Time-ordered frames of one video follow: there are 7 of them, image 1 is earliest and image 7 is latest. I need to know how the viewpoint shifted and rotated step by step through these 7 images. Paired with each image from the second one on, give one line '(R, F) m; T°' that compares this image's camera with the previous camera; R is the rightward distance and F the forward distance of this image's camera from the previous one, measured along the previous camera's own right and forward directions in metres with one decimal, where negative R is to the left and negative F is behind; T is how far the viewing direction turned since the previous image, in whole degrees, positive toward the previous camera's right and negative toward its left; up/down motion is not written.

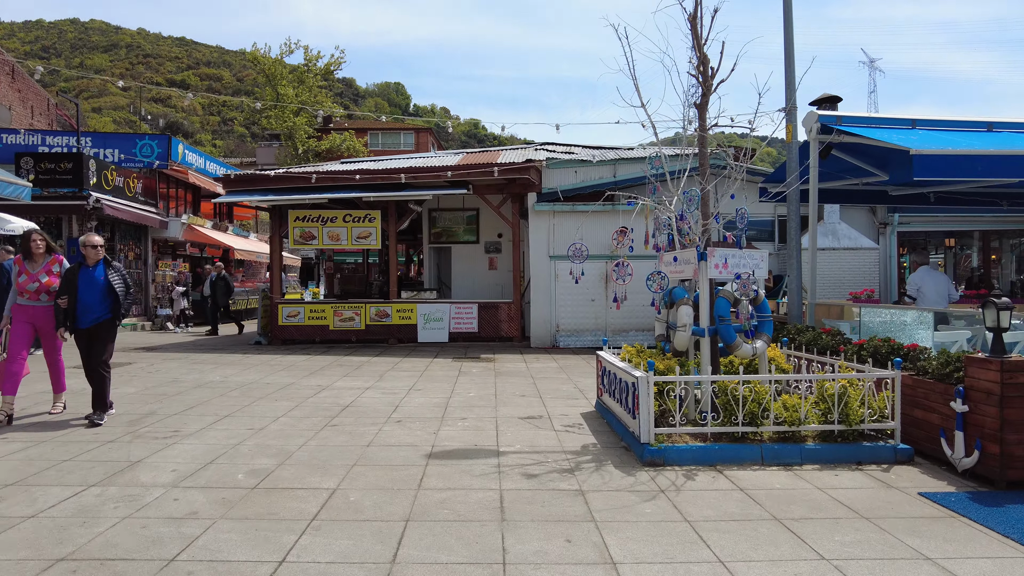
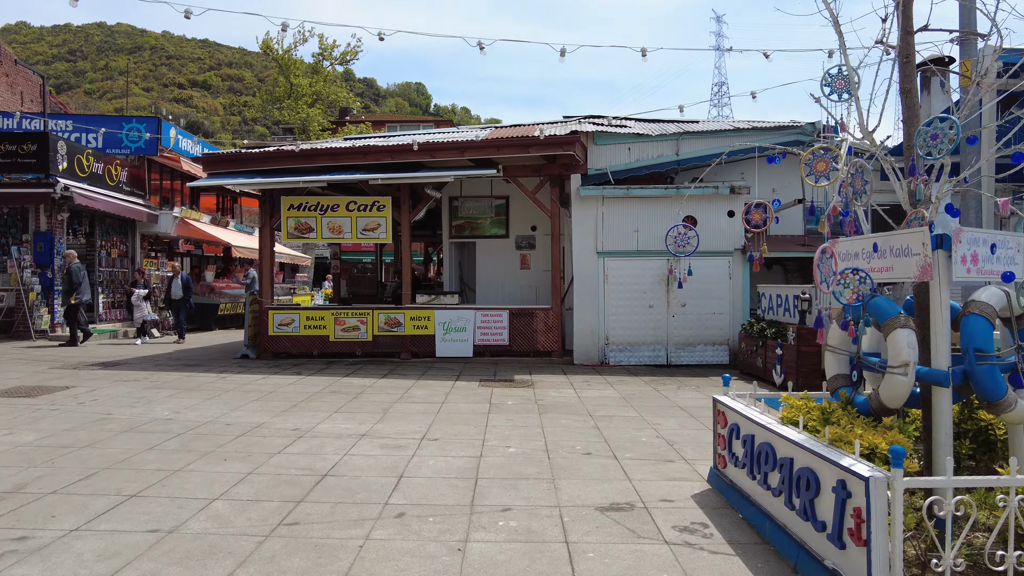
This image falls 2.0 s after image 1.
(-0.3, +2.5) m; -2°
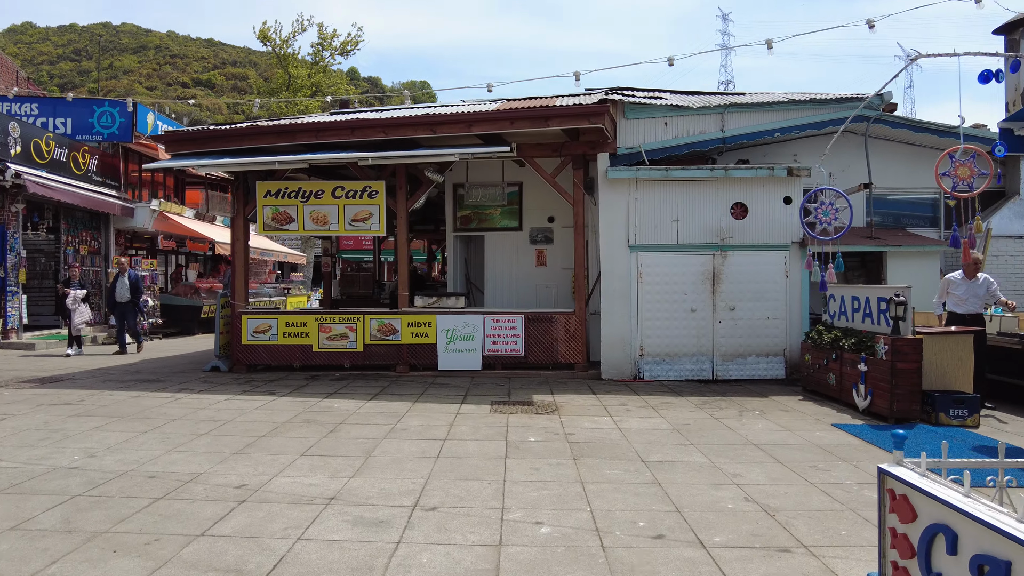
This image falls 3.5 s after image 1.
(-0.2, +1.7) m; 0°
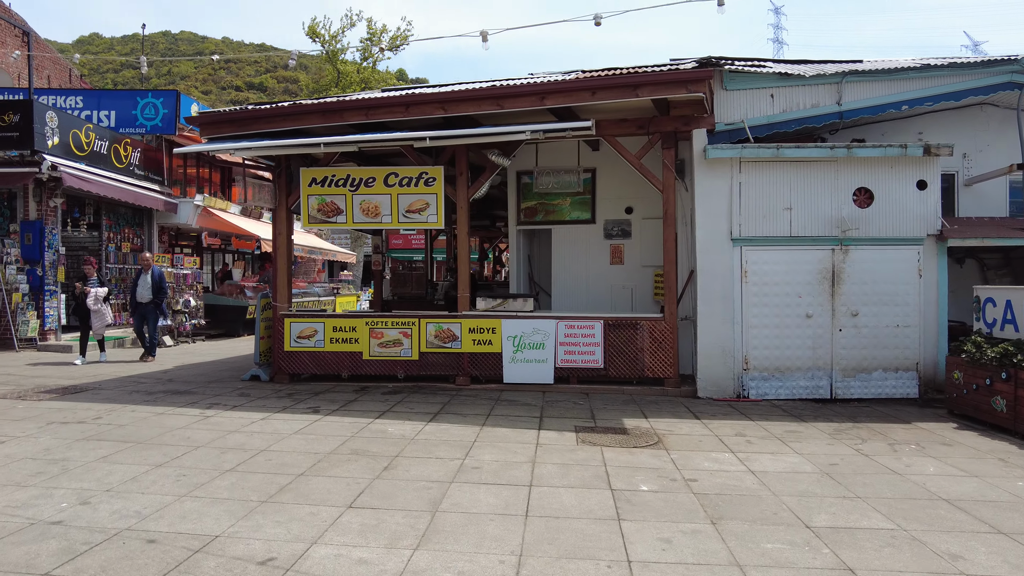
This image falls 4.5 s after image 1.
(-0.4, +1.3) m; -4°
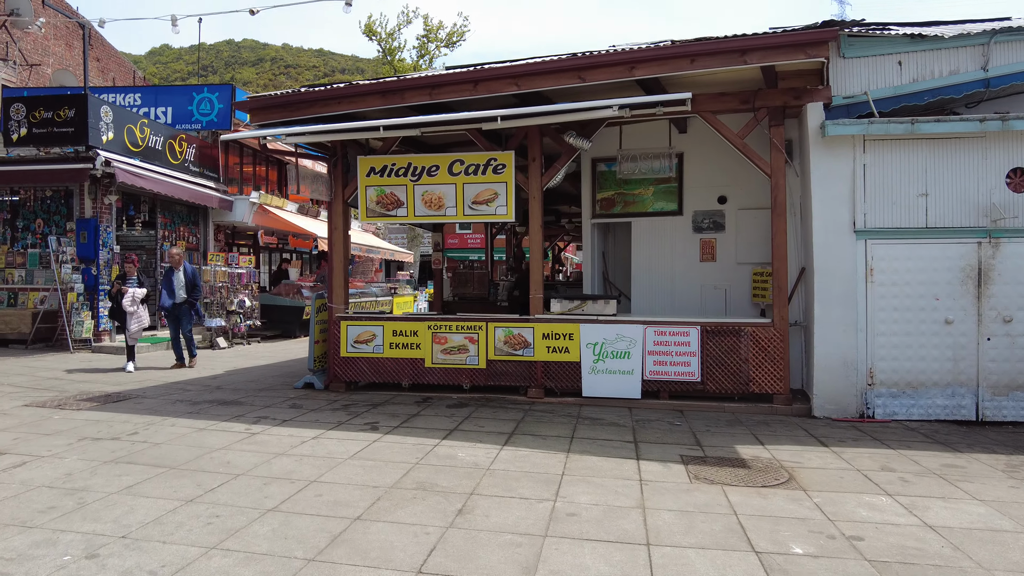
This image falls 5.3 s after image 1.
(-0.3, +1.0) m; -4°
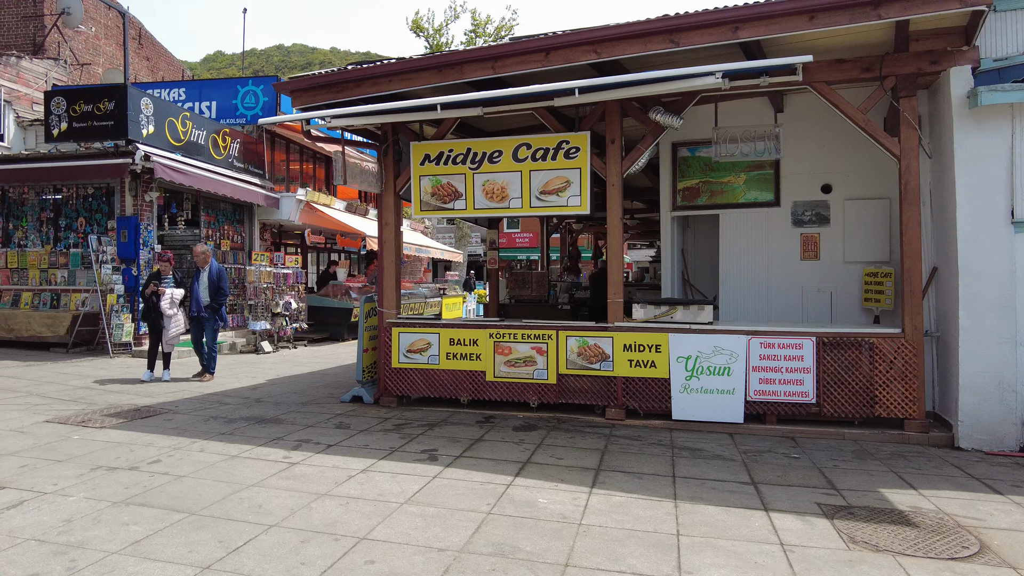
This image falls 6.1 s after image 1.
(-0.3, +1.0) m; -4°
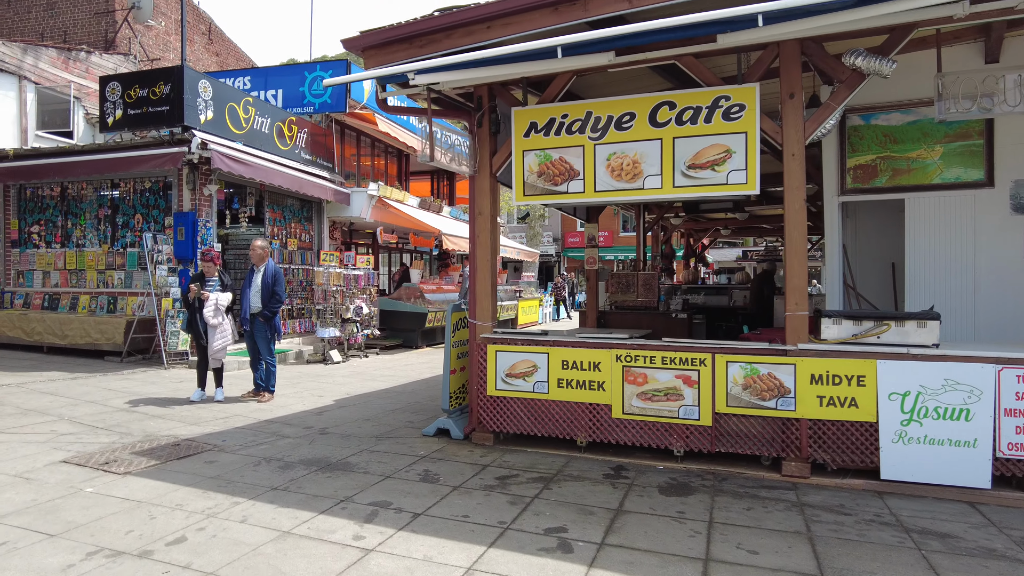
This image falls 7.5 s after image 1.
(-0.5, +1.6) m; -5°
